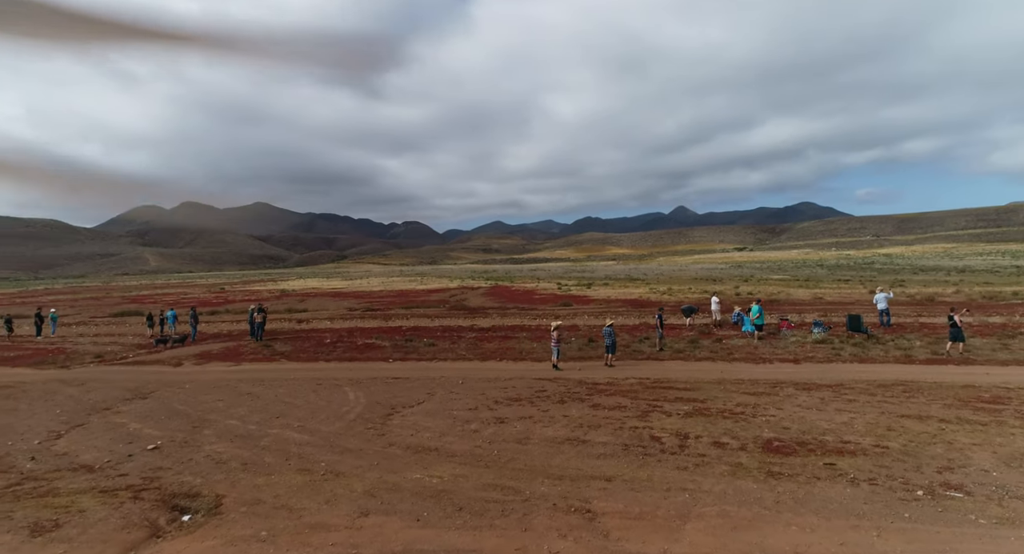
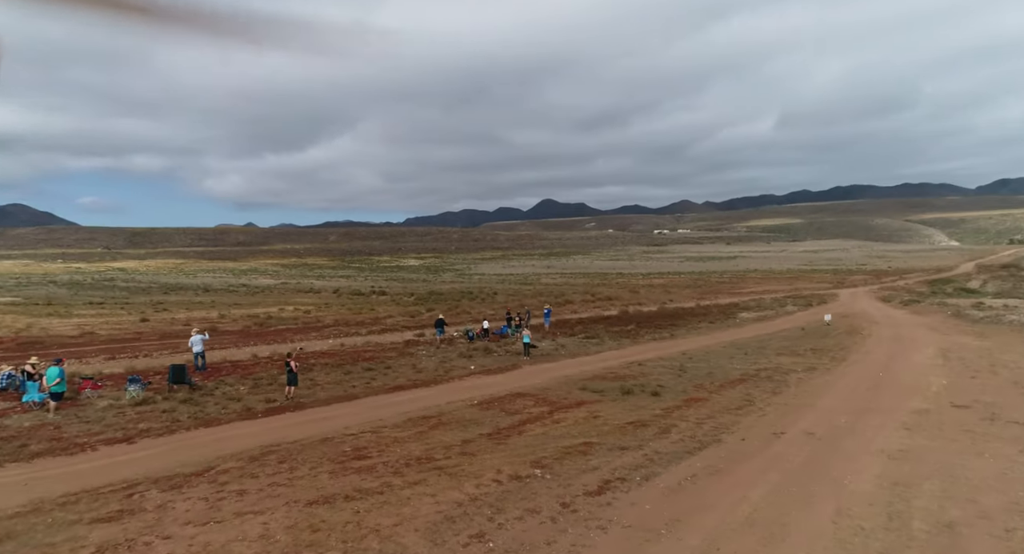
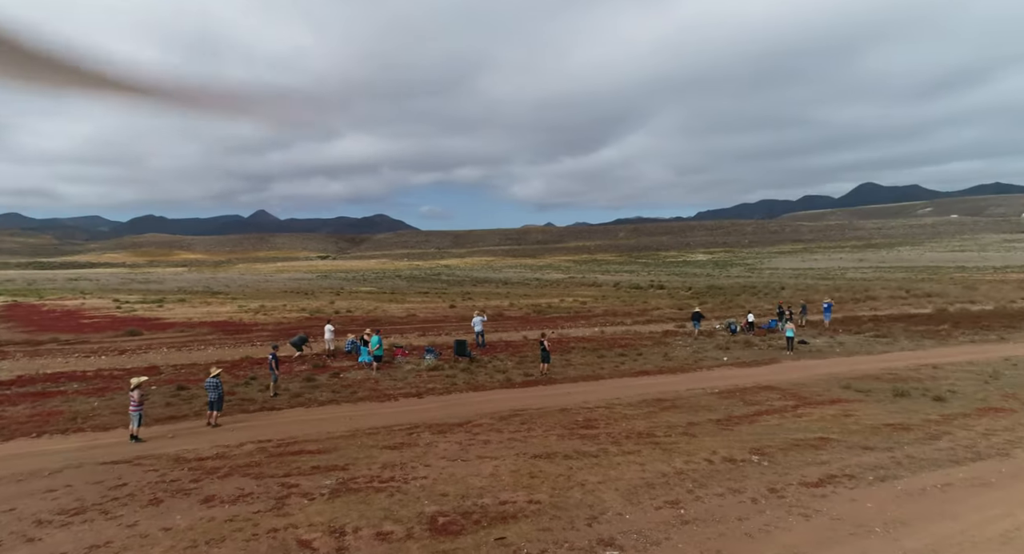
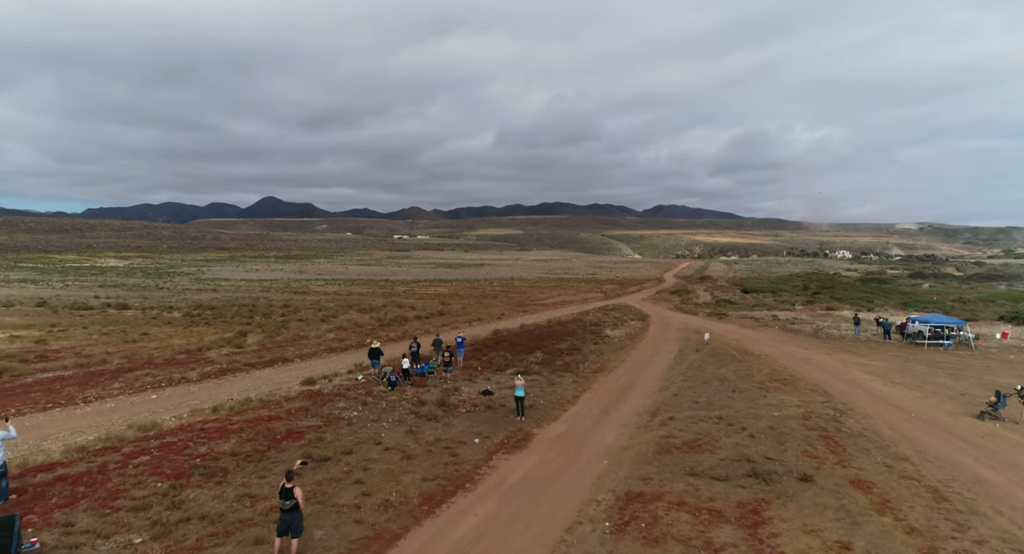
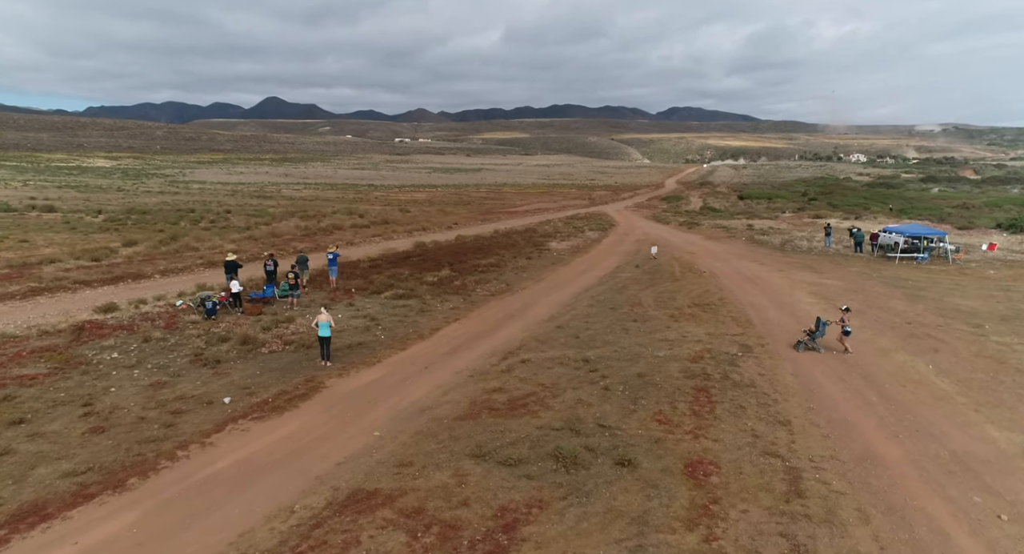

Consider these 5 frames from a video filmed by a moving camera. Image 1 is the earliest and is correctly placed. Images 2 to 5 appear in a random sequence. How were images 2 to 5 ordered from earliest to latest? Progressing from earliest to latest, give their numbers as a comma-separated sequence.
3, 2, 4, 5
